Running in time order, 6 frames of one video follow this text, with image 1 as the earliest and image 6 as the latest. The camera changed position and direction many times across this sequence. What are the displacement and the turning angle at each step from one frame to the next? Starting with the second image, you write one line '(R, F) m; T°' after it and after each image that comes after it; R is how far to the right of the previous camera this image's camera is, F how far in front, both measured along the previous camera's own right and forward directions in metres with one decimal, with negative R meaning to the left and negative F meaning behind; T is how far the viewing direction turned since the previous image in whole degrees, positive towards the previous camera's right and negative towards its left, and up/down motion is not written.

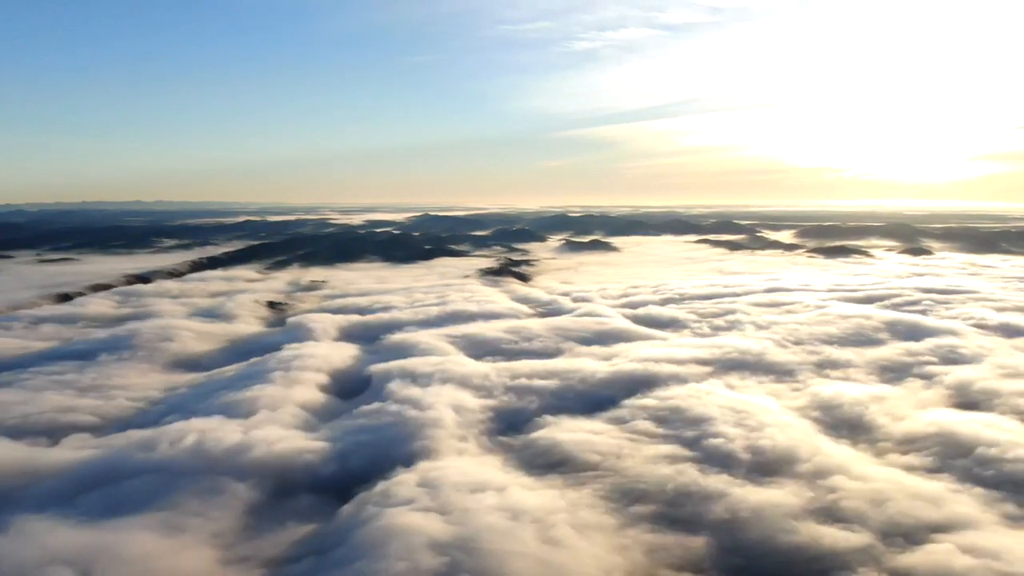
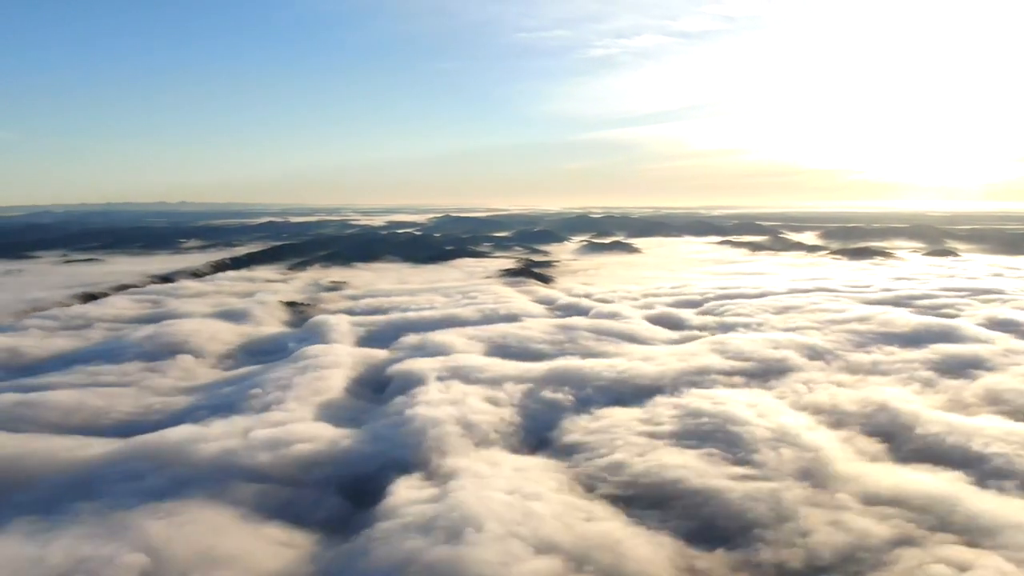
(-1.6, -0.2) m; 0°
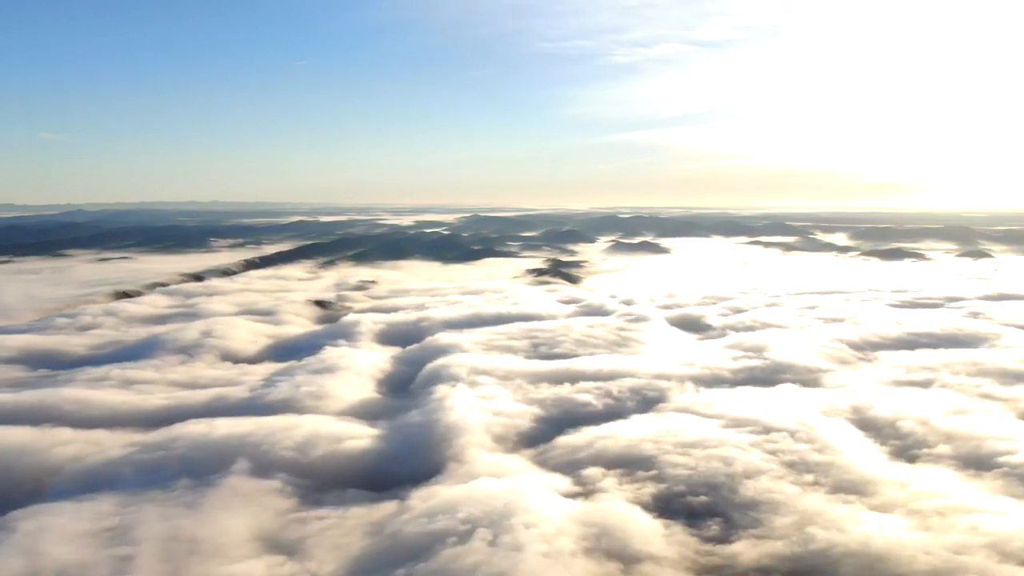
(-1.8, -0.3) m; -1°
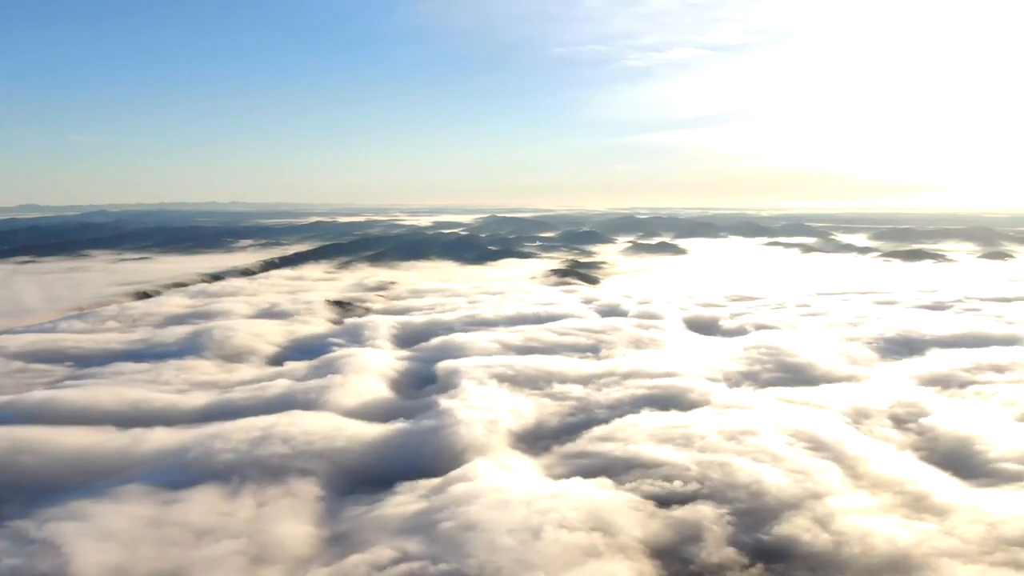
(-1.1, -0.1) m; -1°
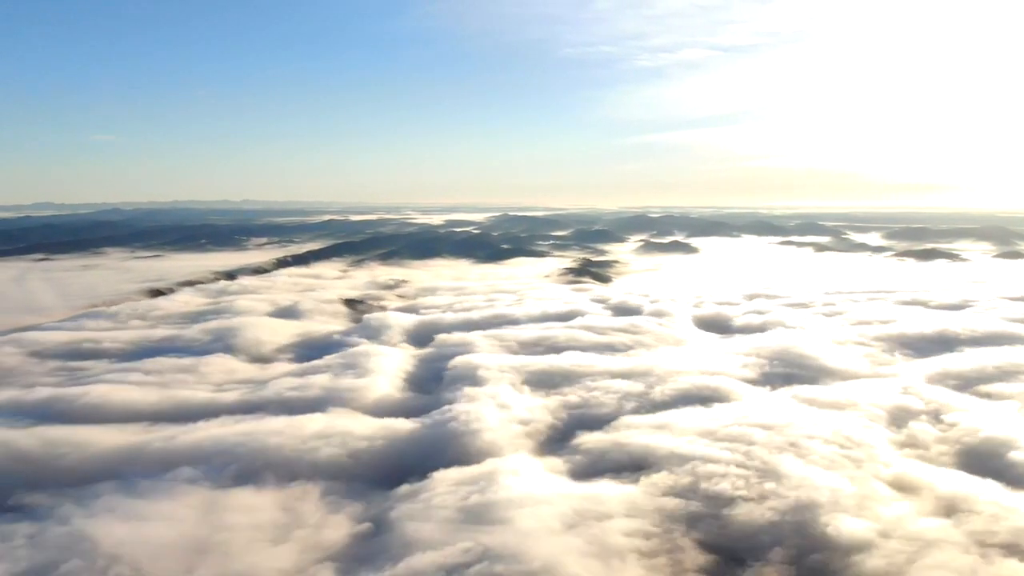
(-0.9, -0.2) m; 0°
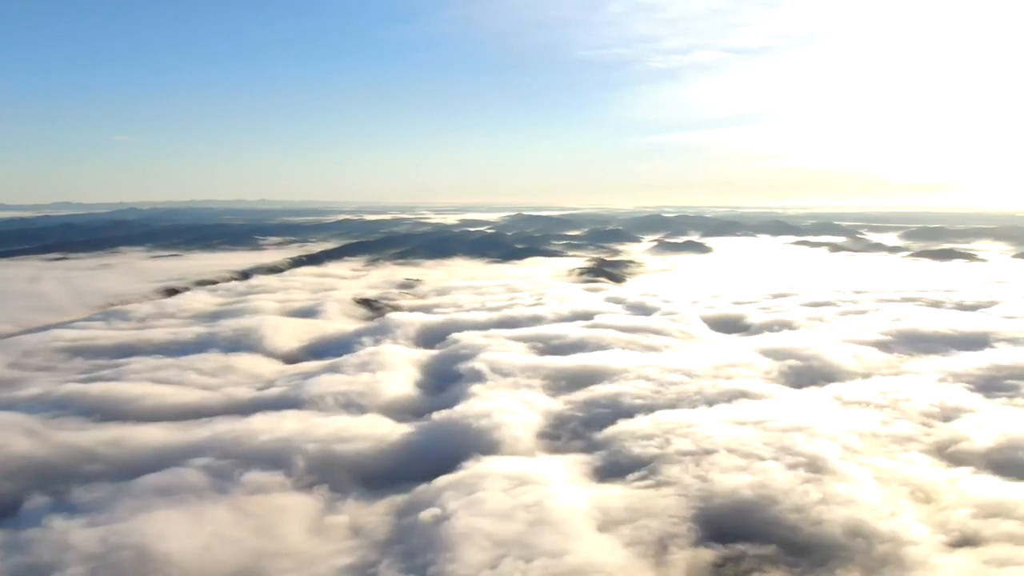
(-0.9, -0.1) m; 0°
